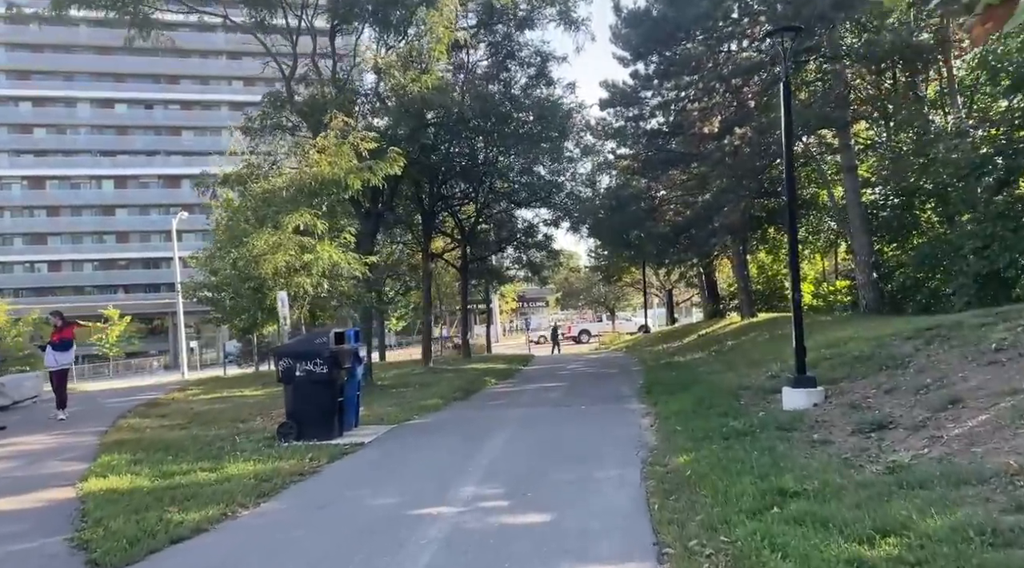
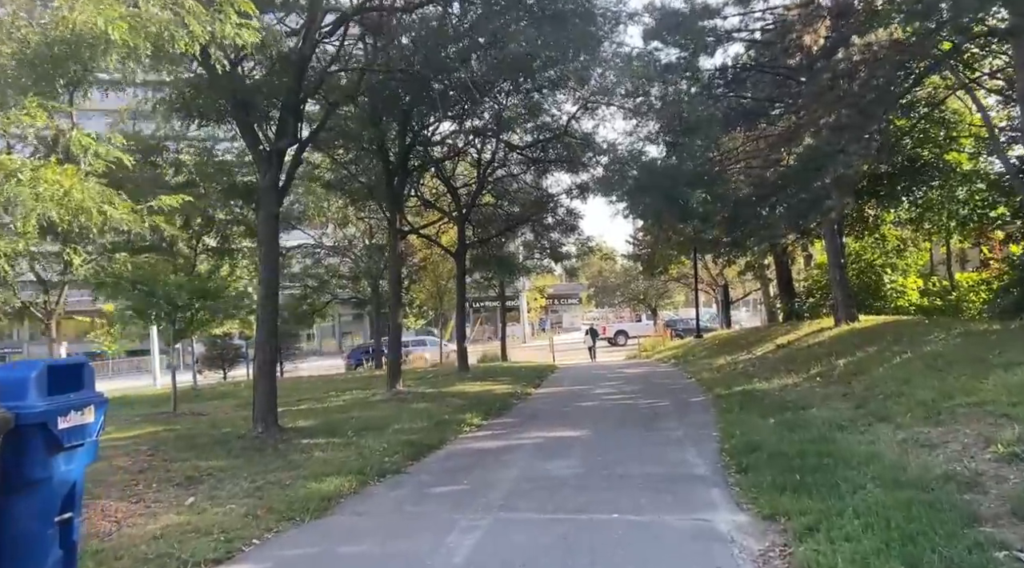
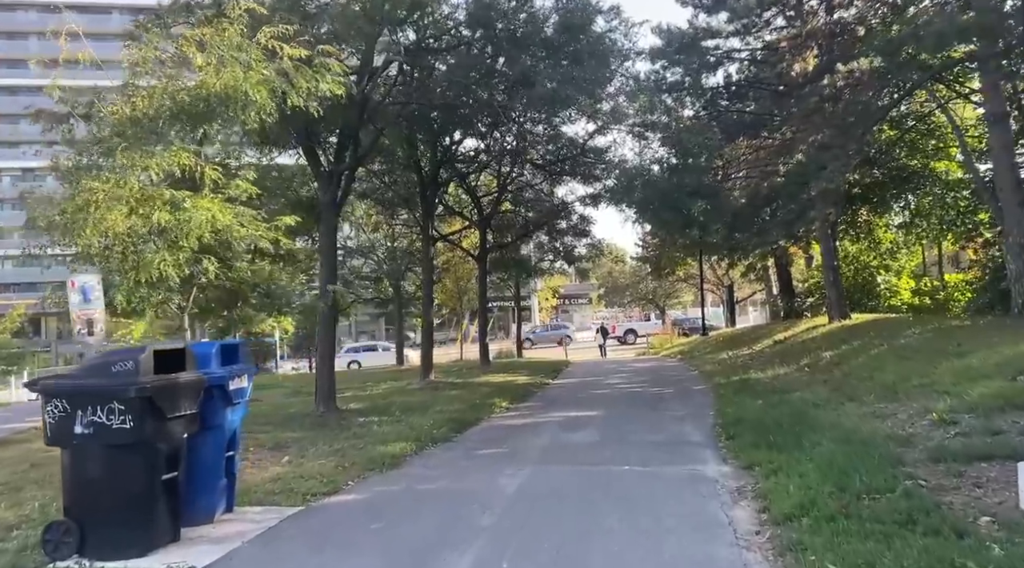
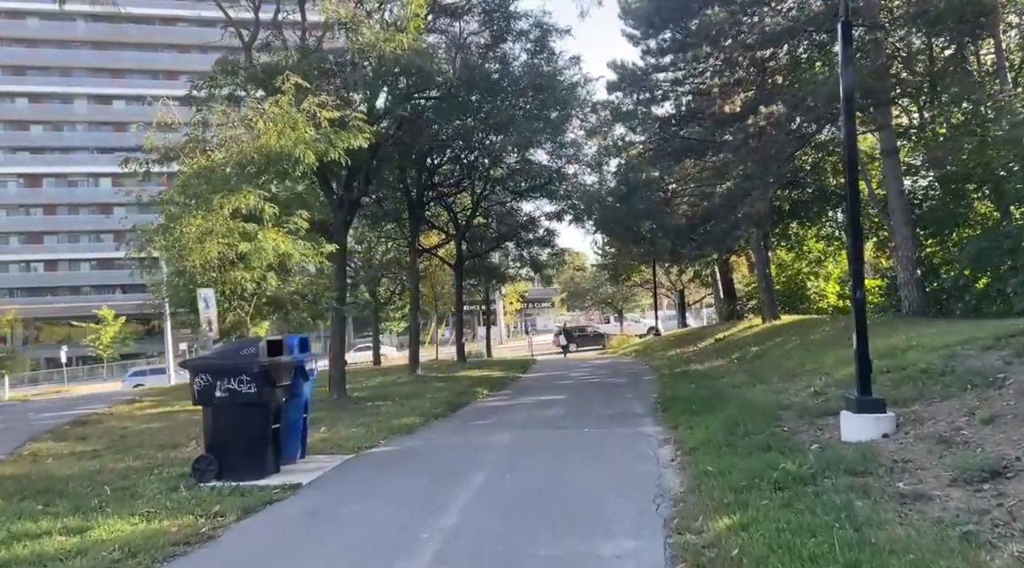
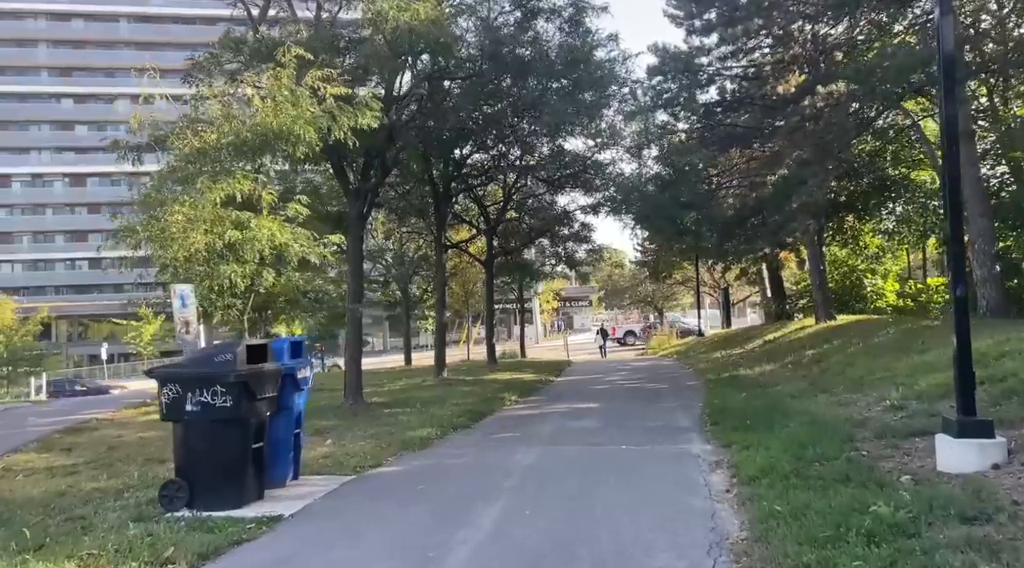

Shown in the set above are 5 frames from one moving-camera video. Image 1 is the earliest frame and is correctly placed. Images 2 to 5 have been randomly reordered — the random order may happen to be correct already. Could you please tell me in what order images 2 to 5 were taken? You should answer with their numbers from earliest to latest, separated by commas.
4, 5, 3, 2
